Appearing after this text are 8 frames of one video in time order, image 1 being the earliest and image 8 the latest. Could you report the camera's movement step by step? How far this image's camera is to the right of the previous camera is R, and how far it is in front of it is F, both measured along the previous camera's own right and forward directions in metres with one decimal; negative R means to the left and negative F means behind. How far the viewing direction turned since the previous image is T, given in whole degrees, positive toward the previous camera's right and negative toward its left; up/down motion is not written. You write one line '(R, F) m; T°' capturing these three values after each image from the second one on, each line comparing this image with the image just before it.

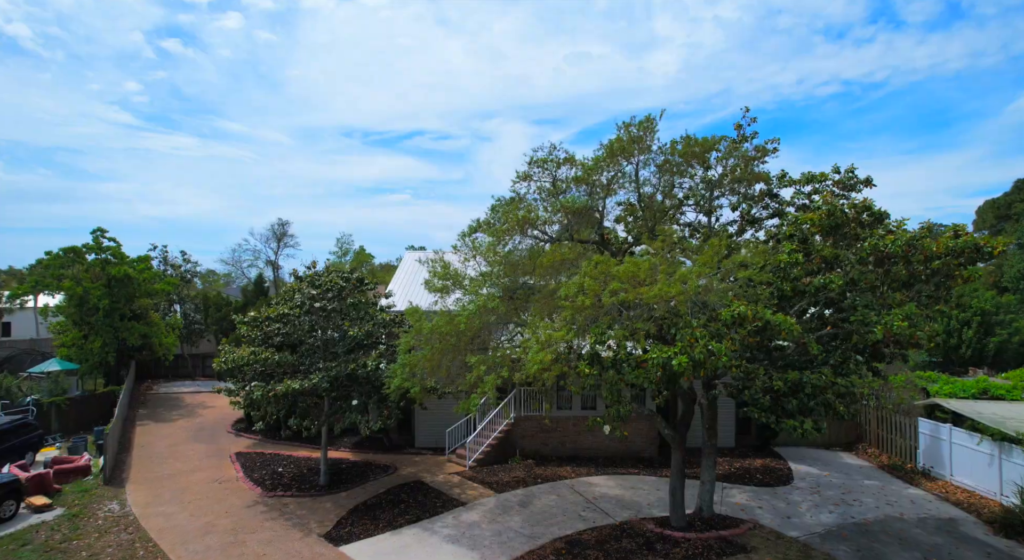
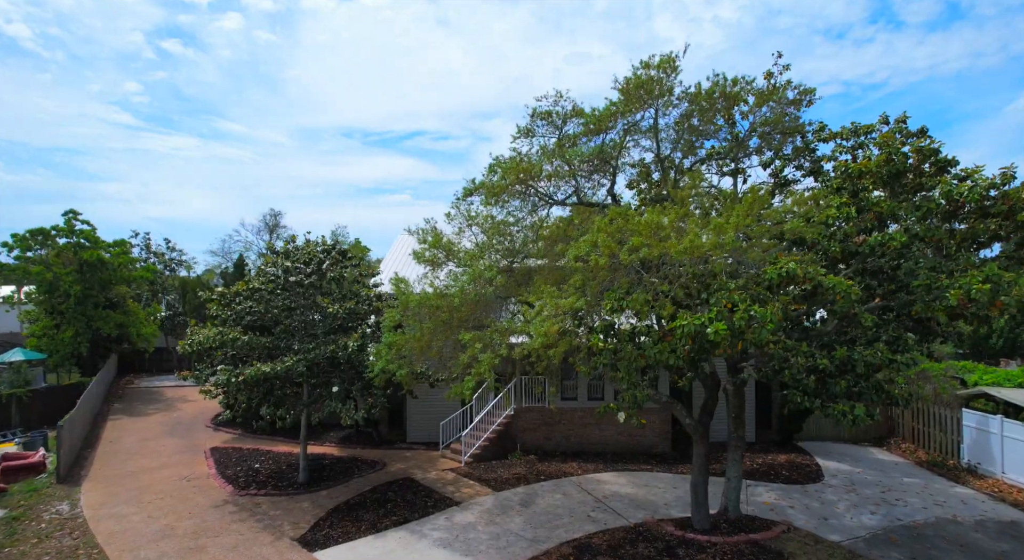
(0.0, +1.5) m; 0°
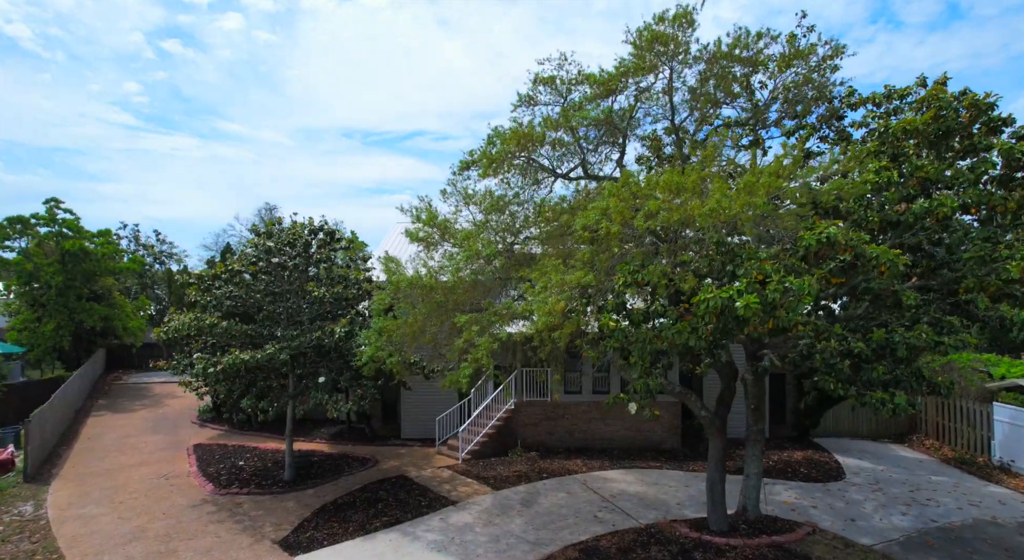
(0.0, +0.9) m; 0°
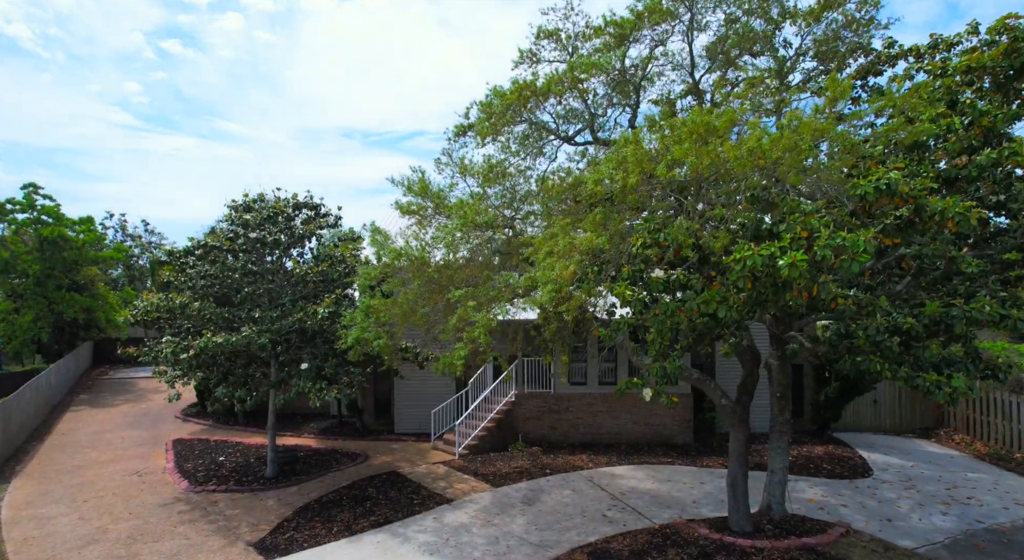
(0.0, +1.0) m; 0°
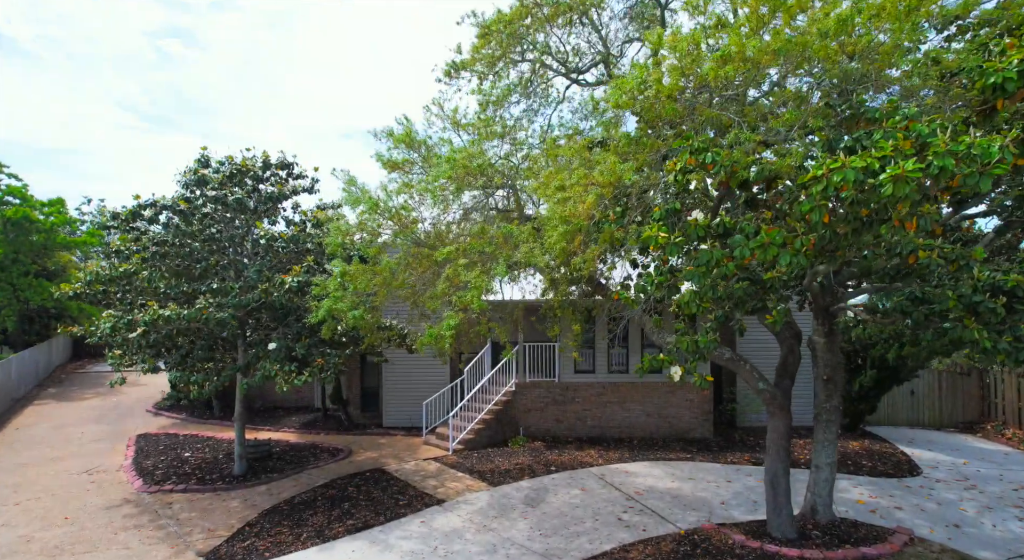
(0.0, +1.4) m; 0°
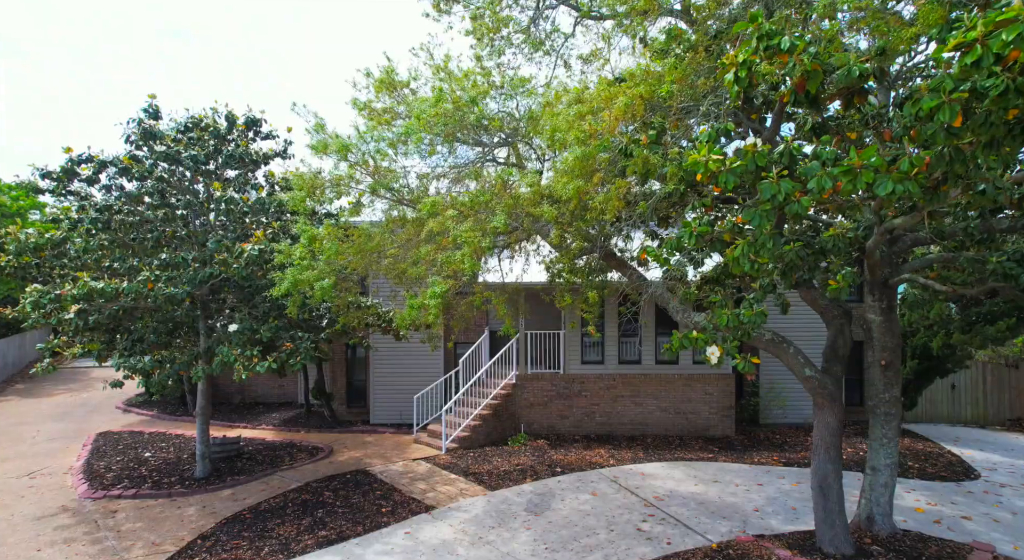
(0.0, +1.3) m; 0°
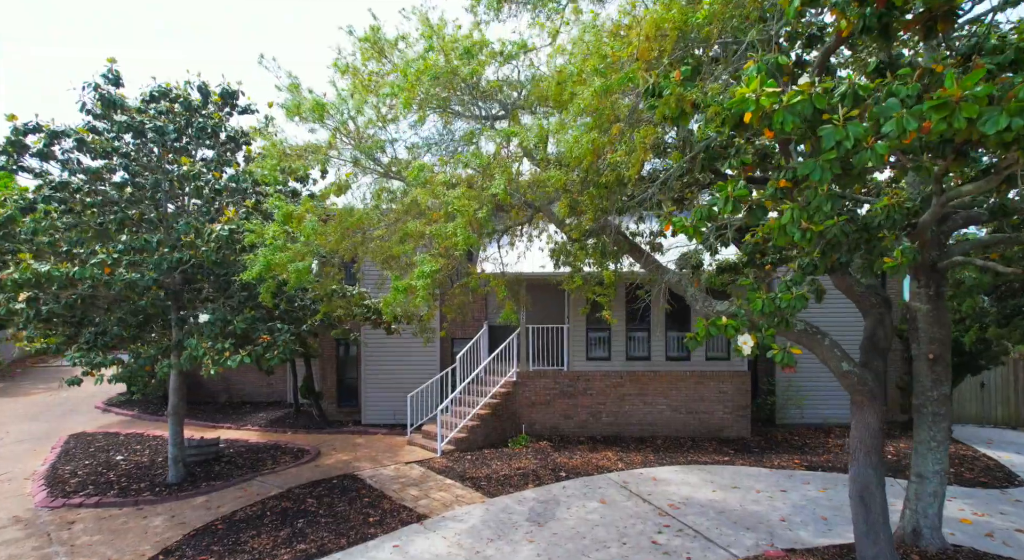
(0.0, +0.8) m; 0°
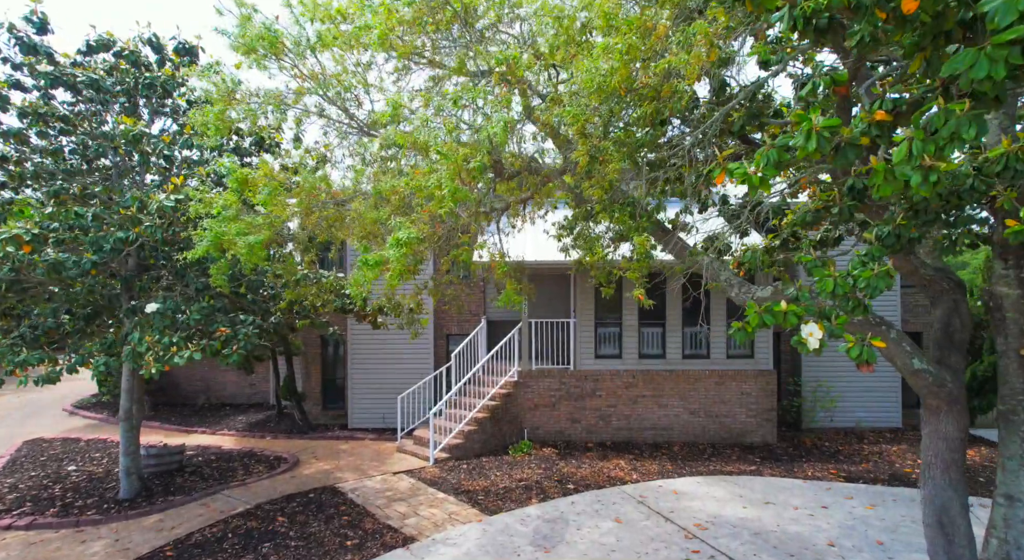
(0.0, +1.1) m; 0°
